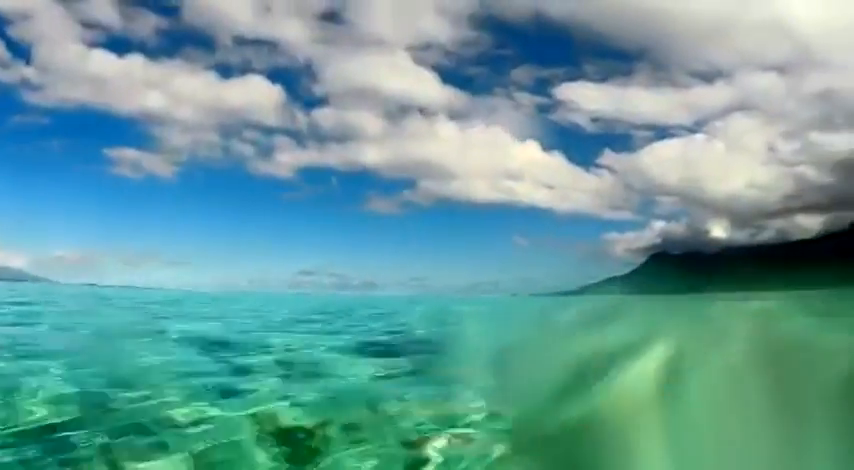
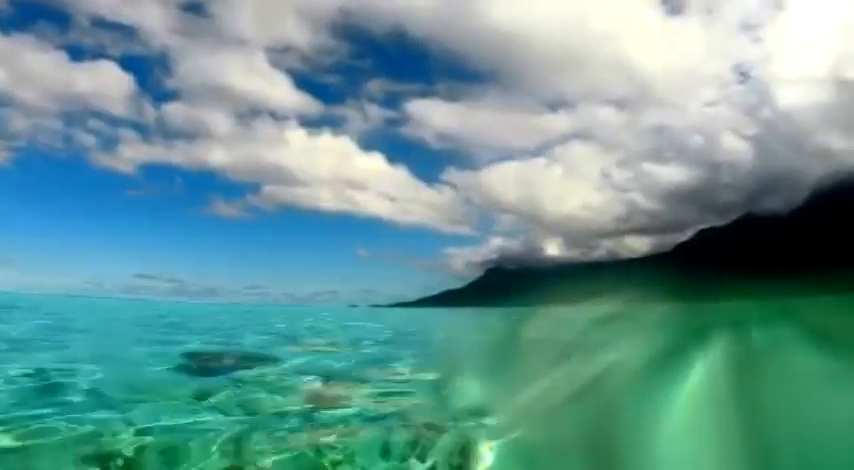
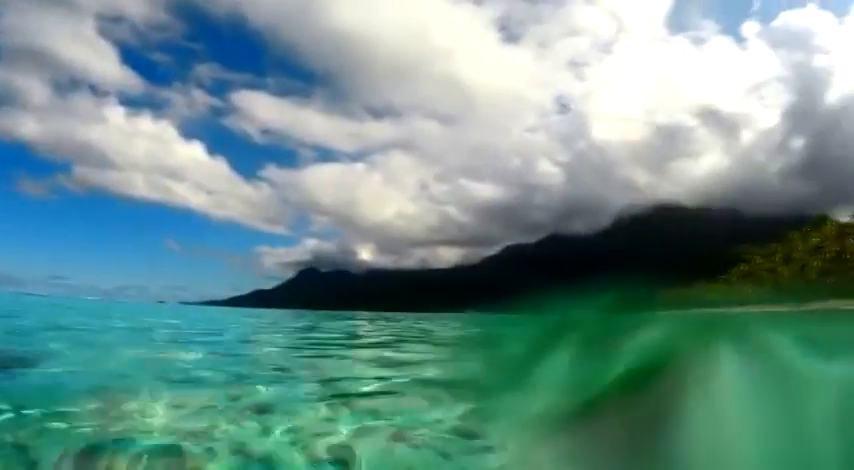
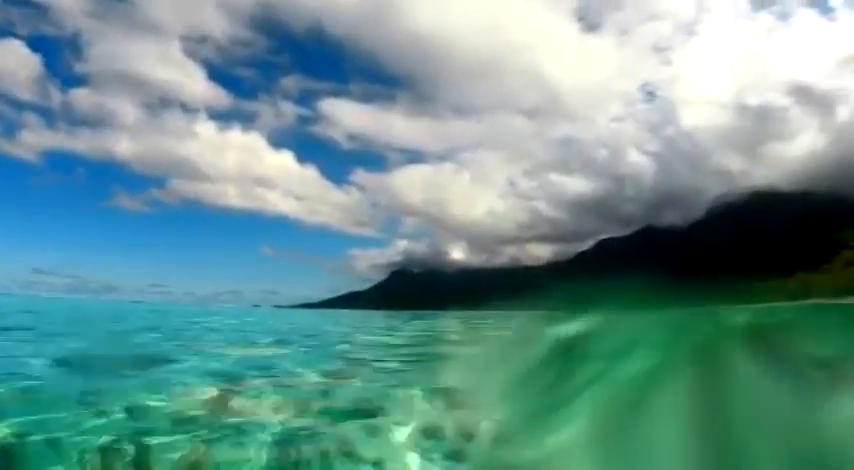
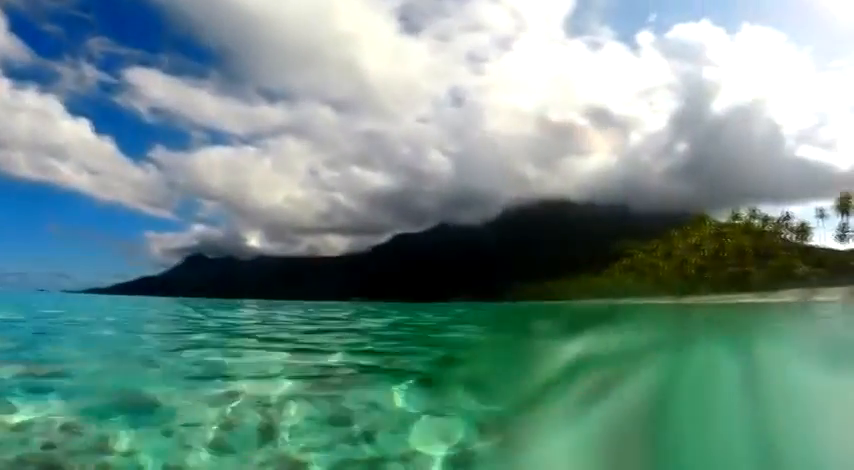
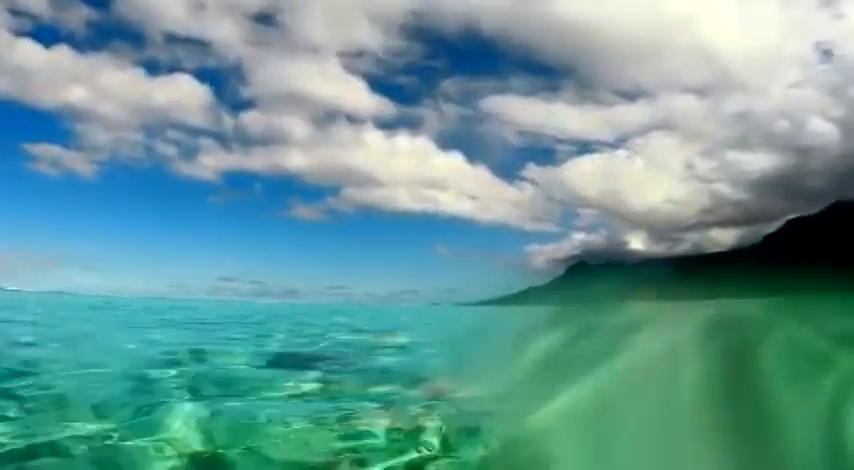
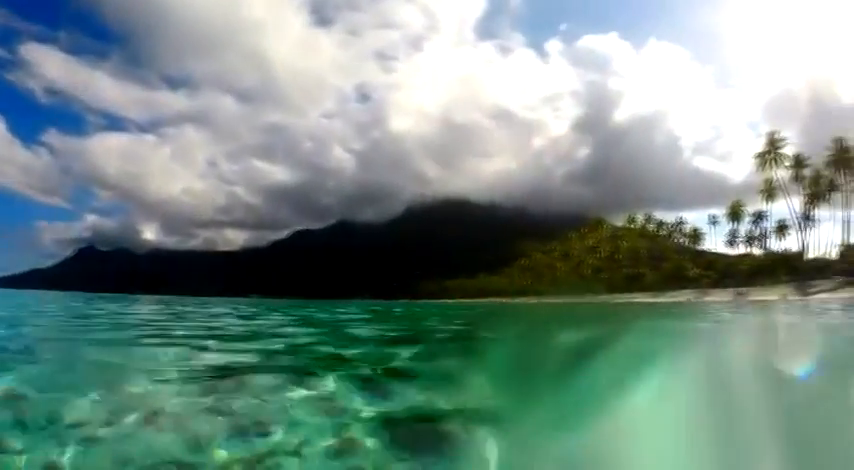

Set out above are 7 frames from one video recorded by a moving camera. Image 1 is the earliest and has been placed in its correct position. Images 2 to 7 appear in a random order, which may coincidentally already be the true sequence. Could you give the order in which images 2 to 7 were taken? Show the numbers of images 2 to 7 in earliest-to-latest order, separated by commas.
6, 2, 4, 3, 5, 7
